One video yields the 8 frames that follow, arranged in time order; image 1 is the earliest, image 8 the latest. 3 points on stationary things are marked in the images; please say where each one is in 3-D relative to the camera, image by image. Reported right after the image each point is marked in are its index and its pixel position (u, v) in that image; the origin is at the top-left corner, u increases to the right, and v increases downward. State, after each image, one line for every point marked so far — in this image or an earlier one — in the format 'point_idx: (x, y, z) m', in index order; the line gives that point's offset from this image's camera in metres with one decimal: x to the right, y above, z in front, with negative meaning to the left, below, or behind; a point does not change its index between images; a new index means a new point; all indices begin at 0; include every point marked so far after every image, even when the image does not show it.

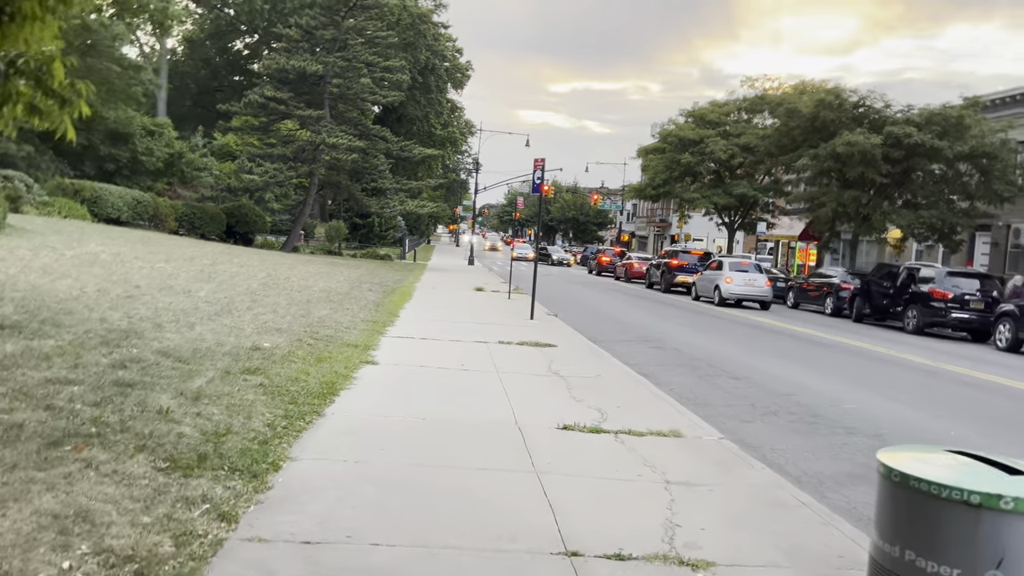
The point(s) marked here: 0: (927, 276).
0: (+9.6, +0.3, +19.1) m
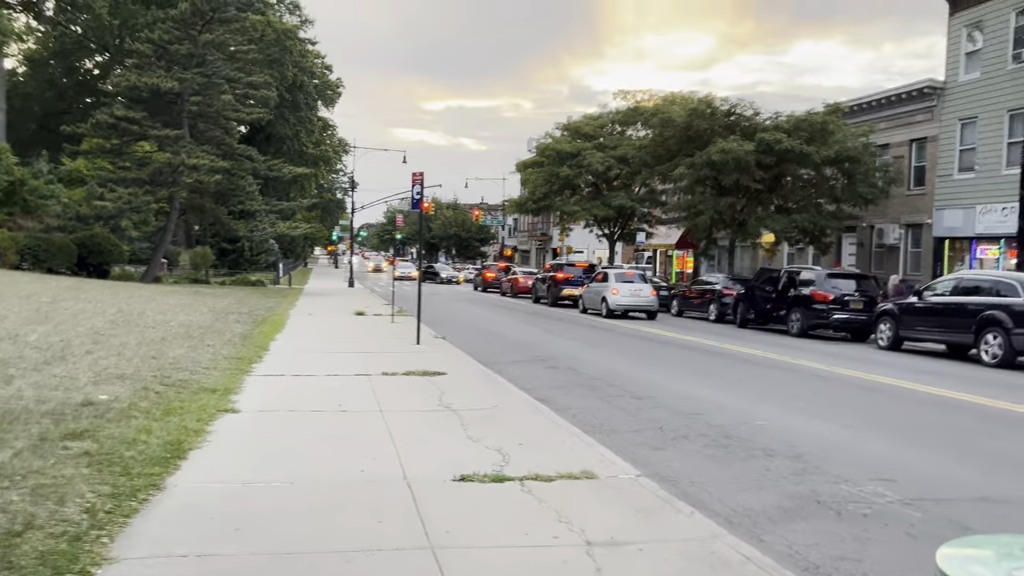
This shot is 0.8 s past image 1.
0: (+6.9, +0.2, +19.3) m
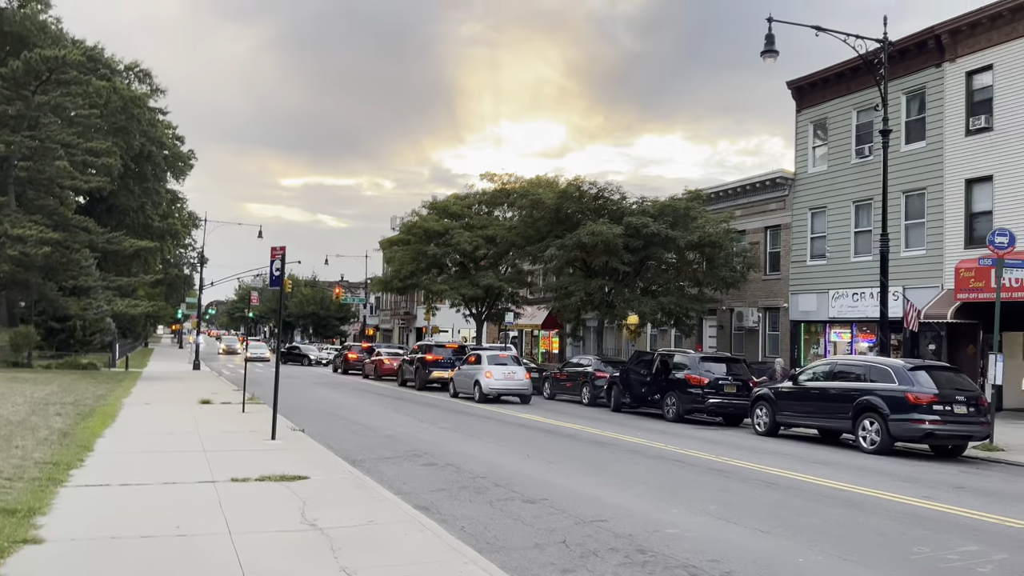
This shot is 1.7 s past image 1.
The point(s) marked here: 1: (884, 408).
0: (+3.9, -1.7, +19.1) m
1: (+6.2, -2.0, +13.7) m
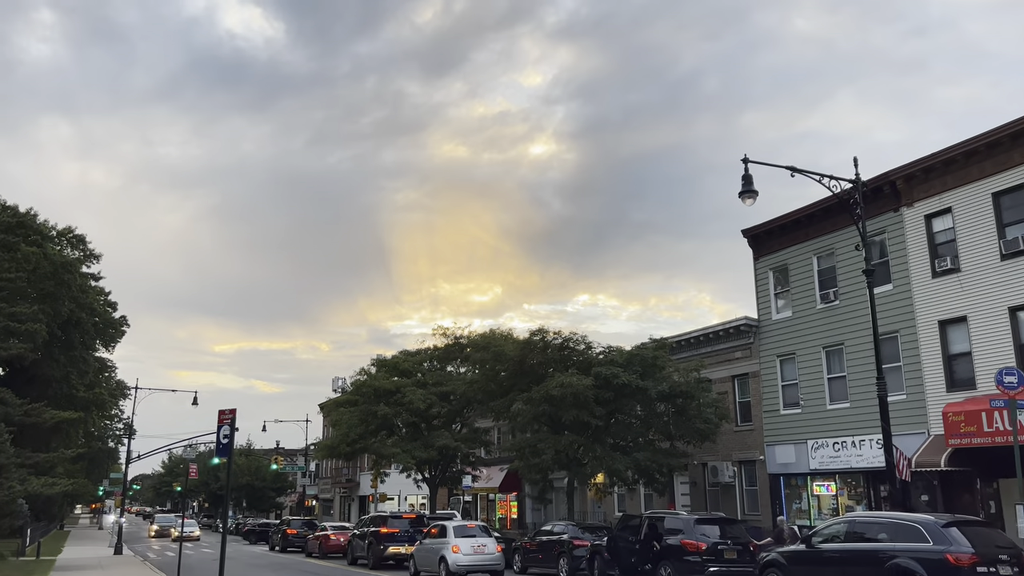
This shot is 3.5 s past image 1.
0: (+3.4, -5.0, +17.4) m
1: (+6.0, -4.2, +12.2) m
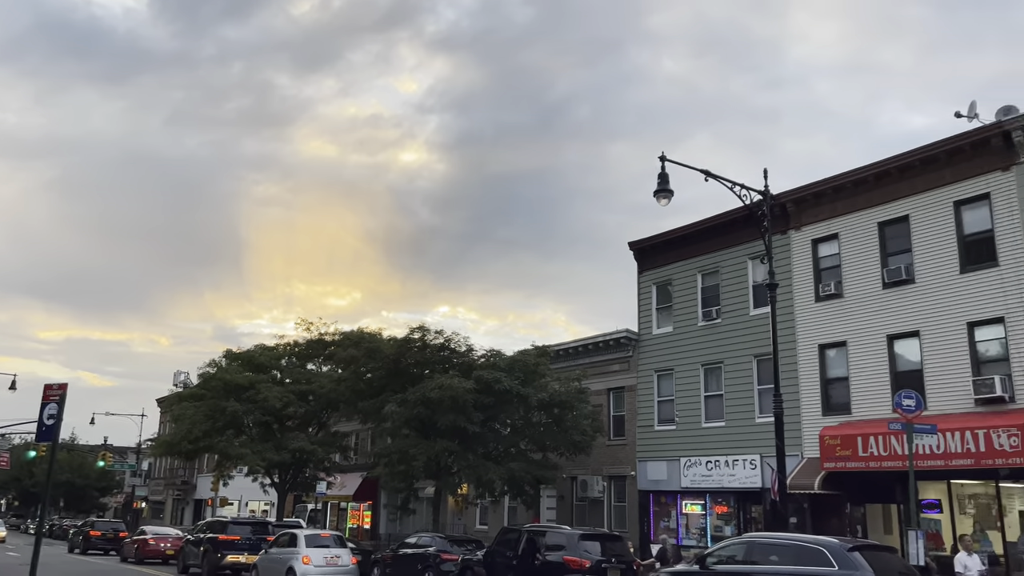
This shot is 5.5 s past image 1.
0: (+0.9, -5.0, +16.3) m
1: (+4.4, -4.4, +11.6) m
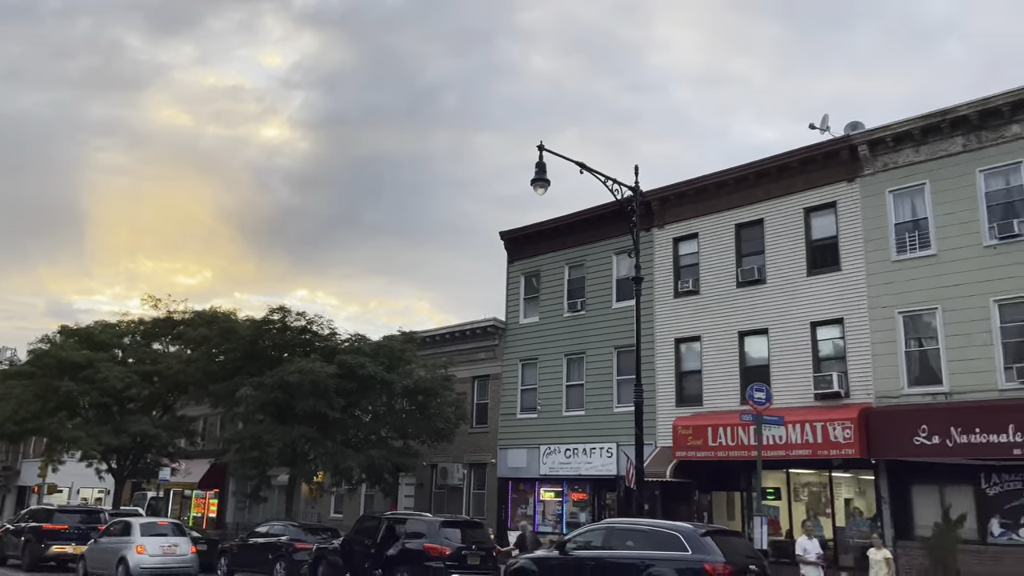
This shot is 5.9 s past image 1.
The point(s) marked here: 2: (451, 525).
0: (-1.9, -4.7, +16.1) m
1: (+2.4, -4.3, +12.0) m
2: (-1.2, -4.6, +16.1) m
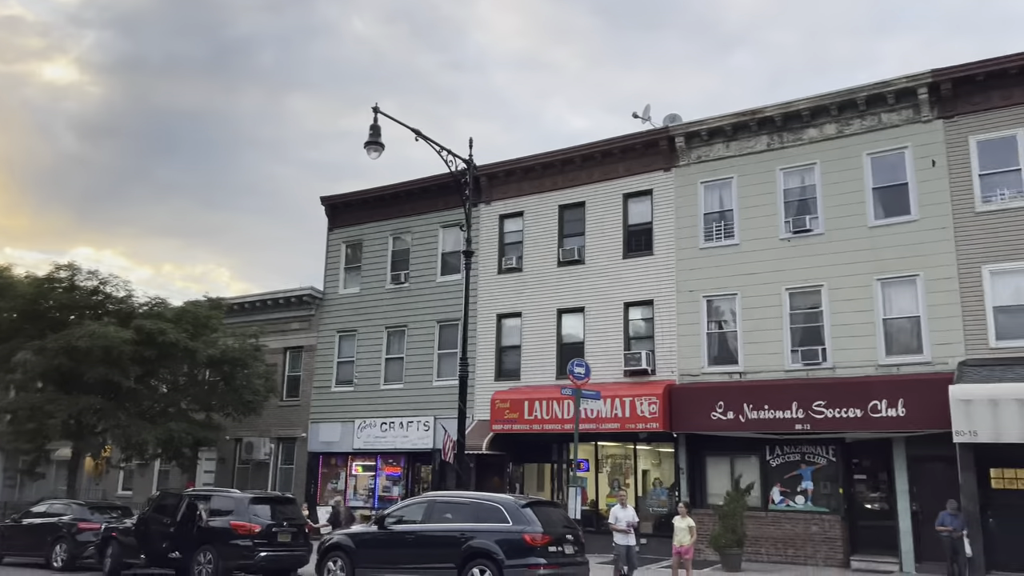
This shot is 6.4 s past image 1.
0: (-5.3, -4.0, +15.1) m
1: (-0.2, -3.9, +12.1) m
2: (-4.6, -3.9, +15.3) m
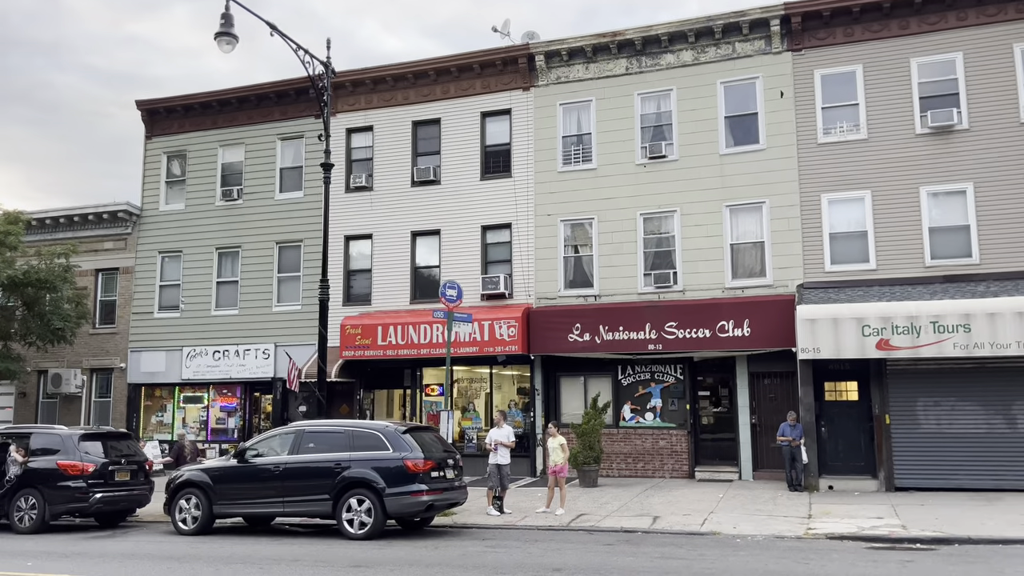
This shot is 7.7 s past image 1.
0: (-7.5, -2.6, +13.3) m
1: (-1.9, -2.7, +11.5) m
2: (-6.9, -2.5, +13.6) m
